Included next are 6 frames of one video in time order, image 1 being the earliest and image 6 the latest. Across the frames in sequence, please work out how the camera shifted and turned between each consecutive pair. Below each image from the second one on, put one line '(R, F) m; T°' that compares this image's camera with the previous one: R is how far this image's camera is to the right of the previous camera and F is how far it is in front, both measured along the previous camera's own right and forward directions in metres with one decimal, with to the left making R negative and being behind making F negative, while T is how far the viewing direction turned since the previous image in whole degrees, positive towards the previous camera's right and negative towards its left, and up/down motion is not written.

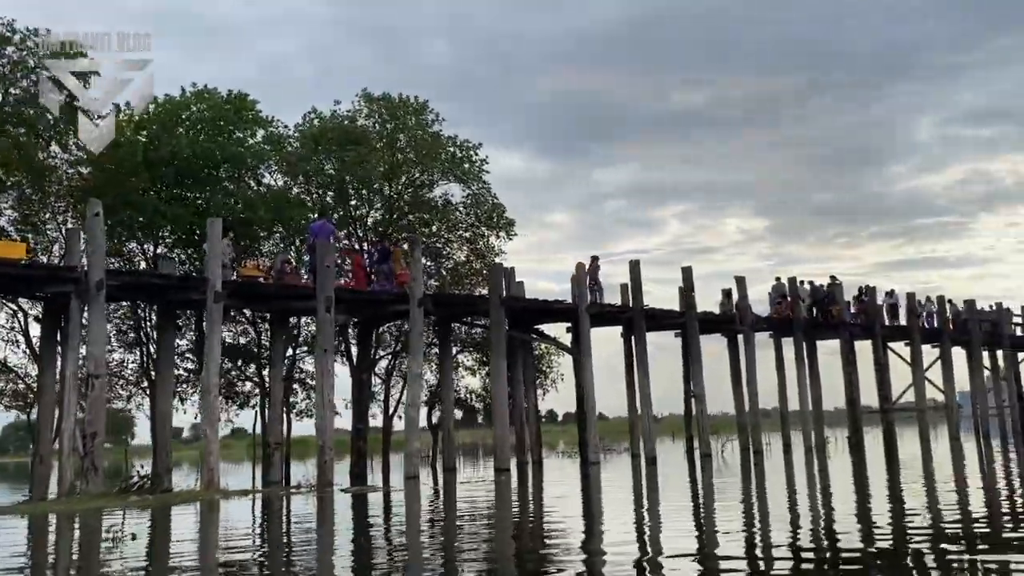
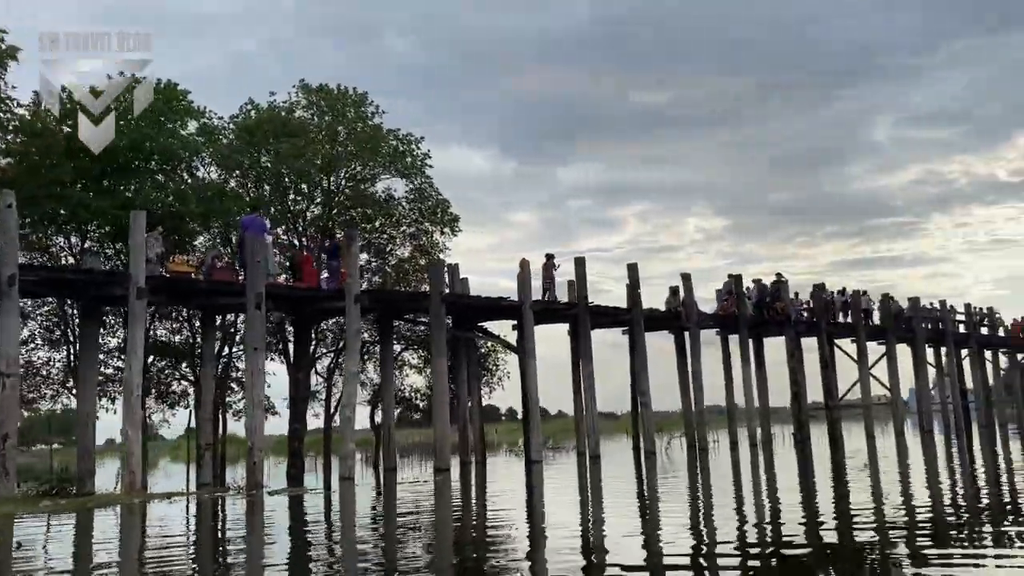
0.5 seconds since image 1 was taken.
(+0.2, +0.1) m; +3°
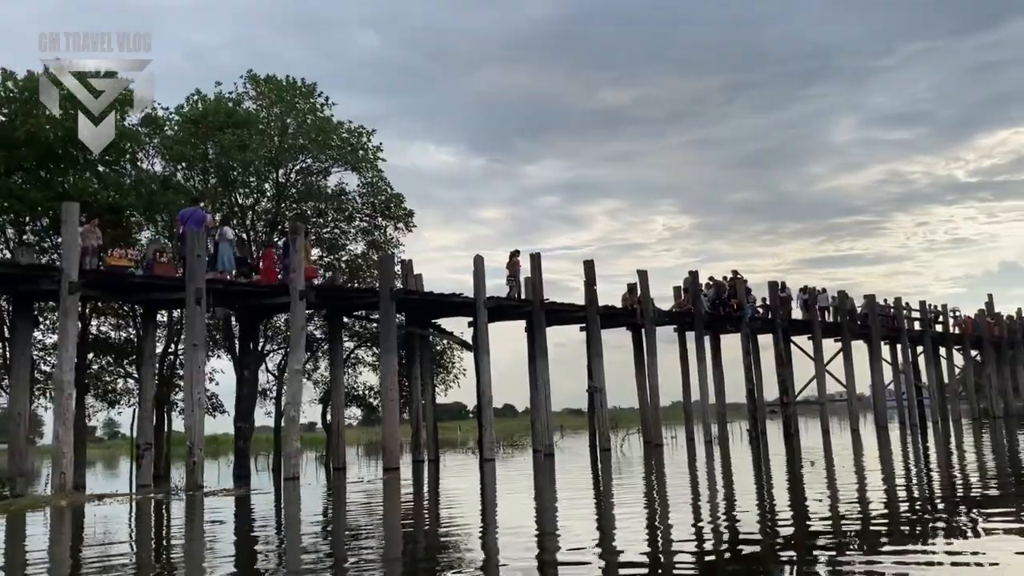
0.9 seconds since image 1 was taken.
(+0.1, +0.1) m; +2°
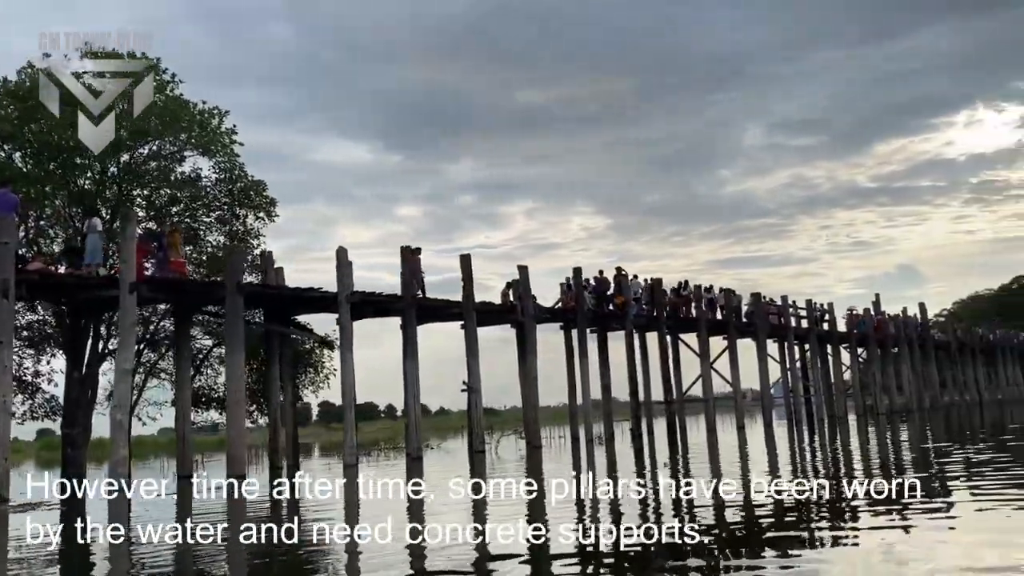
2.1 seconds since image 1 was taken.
(+0.5, +0.3) m; +5°
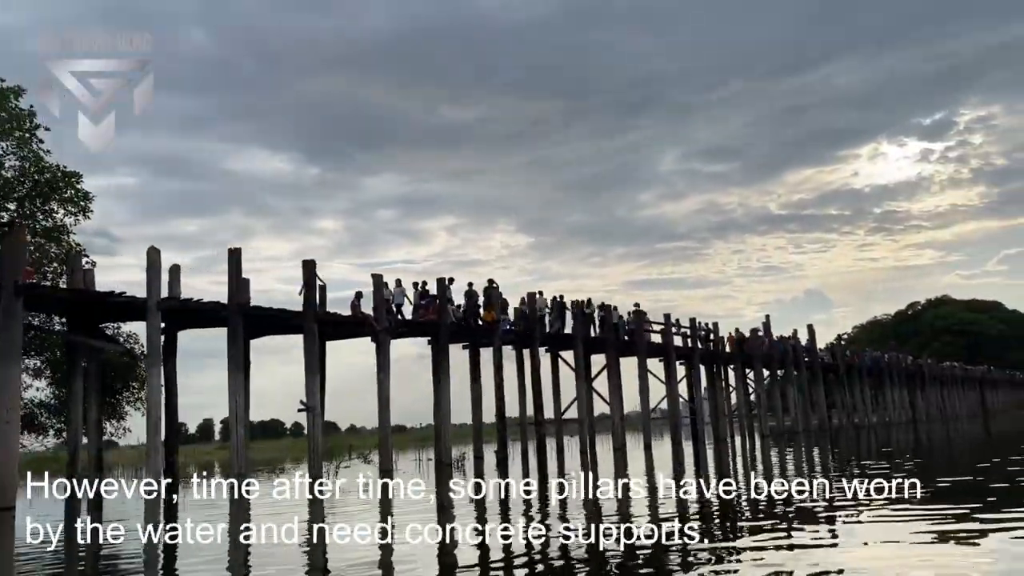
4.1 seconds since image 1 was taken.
(+0.6, +0.5) m; +5°
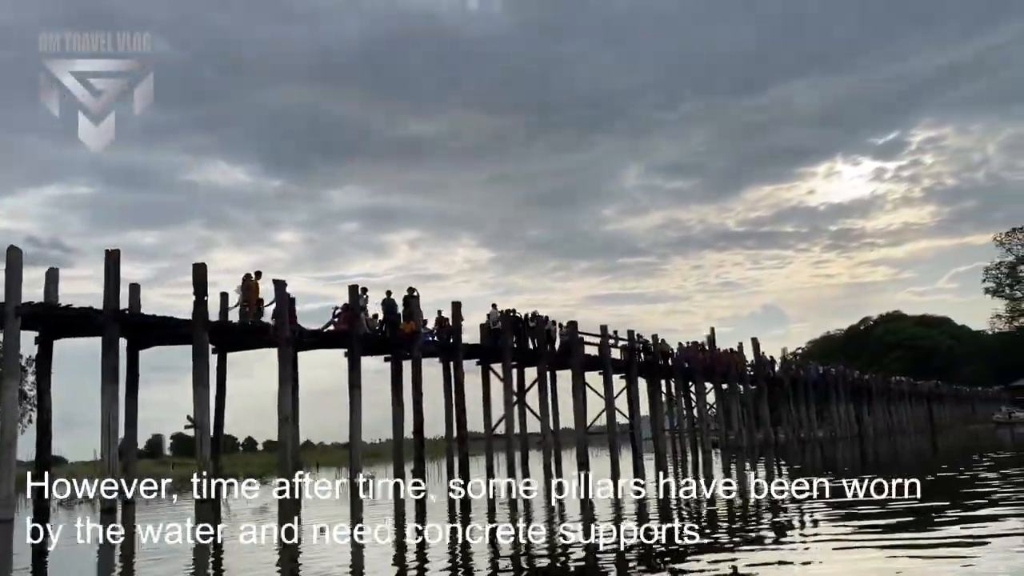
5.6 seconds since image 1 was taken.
(0.0, -0.5) m; +3°
